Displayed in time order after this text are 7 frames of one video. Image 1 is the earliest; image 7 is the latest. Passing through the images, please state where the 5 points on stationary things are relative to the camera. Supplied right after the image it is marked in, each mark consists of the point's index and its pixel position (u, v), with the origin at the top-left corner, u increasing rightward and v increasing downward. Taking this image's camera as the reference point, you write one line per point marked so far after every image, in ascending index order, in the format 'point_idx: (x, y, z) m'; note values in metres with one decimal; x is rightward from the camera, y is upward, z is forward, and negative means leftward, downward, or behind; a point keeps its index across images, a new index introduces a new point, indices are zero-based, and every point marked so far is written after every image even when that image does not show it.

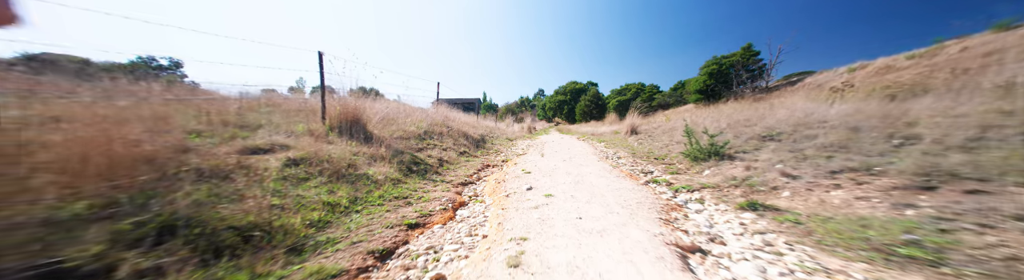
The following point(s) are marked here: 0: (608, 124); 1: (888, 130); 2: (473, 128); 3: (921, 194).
0: (+6.1, +1.0, +15.0) m
1: (+4.3, +0.2, +2.5) m
2: (-1.2, +0.4, +7.2) m
3: (+2.9, -0.4, +1.6) m
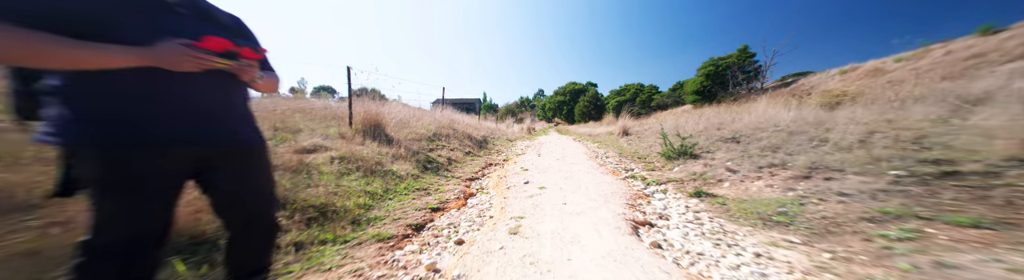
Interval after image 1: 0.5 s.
0: (+6.1, +0.9, +15.7) m
1: (+4.3, +0.1, +3.2) m
2: (-1.2, +0.4, +7.9) m
3: (+2.9, -0.4, +2.3) m
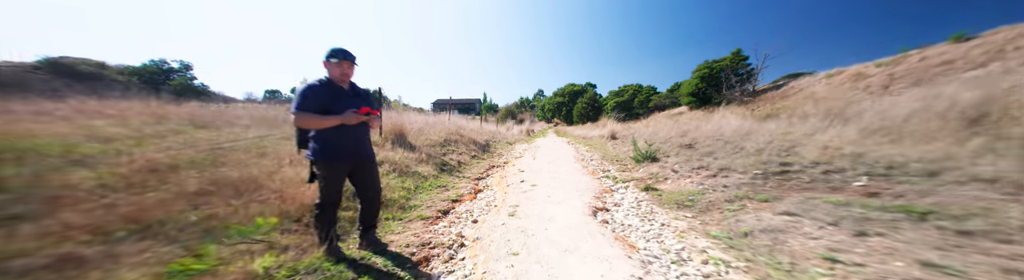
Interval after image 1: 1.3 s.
0: (+6.1, +0.8, +16.8) m
1: (+4.3, 0.0, +4.3) m
2: (-1.2, +0.2, +9.0) m
3: (+2.9, -0.6, +3.4) m
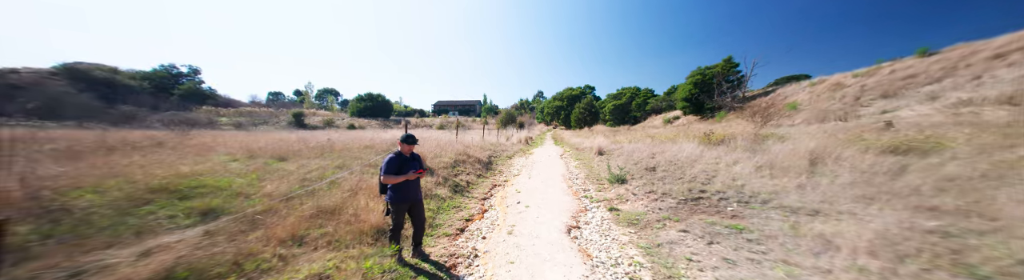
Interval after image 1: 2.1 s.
0: (+6.1, +0.2, +18.1) m
1: (+4.2, -0.7, +5.6) m
2: (-1.2, -0.4, +10.3) m
3: (+2.8, -1.2, +4.7) m
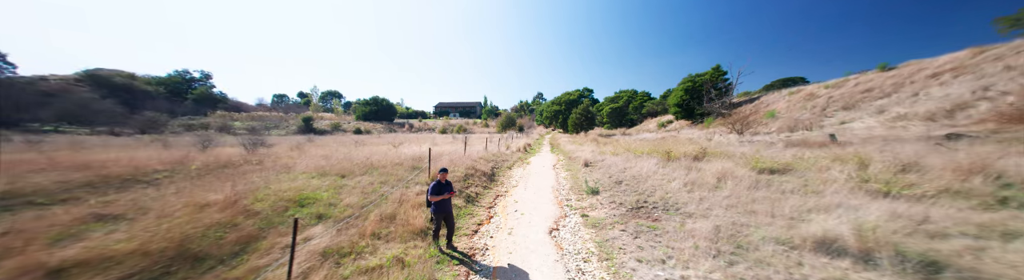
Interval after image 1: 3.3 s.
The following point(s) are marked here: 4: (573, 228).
0: (+6.0, -0.5, +20.0) m
1: (+4.2, -1.4, +7.5) m
2: (-1.3, -1.1, +12.2) m
3: (+2.8, -1.9, +6.6) m
4: (+1.6, -2.3, +6.3) m
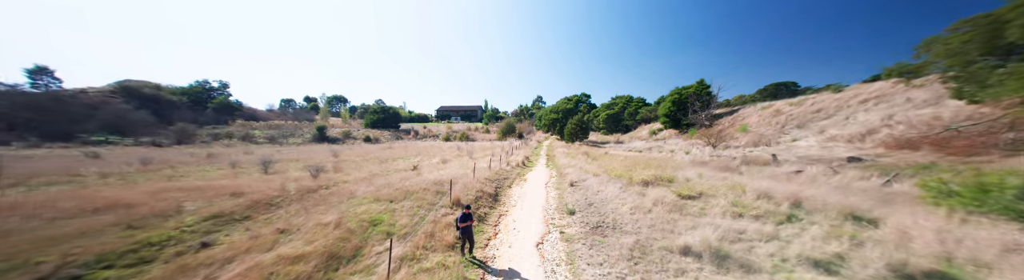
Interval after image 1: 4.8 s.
0: (+6.0, -1.9, +22.9) m
1: (+4.1, -2.8, +10.4) m
2: (-1.3, -2.5, +15.1) m
3: (+2.8, -3.4, +9.5) m
4: (+1.5, -3.7, +9.2) m
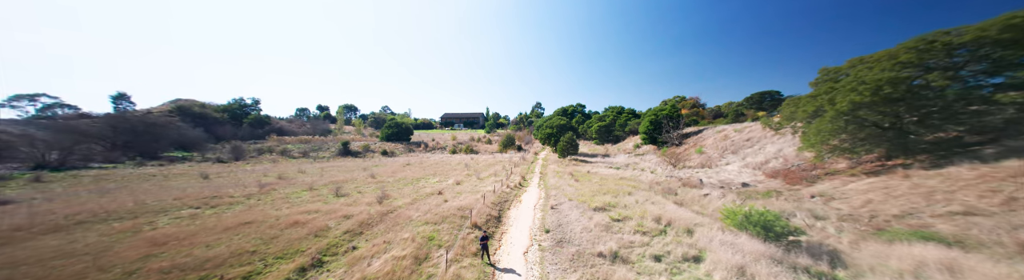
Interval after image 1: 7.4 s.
0: (+5.8, -4.9, +29.2) m
1: (+4.0, -5.9, +16.7) m
2: (-1.5, -5.5, +21.3) m
3: (+2.6, -6.4, +15.8) m
4: (+1.3, -6.8, +15.4) m
